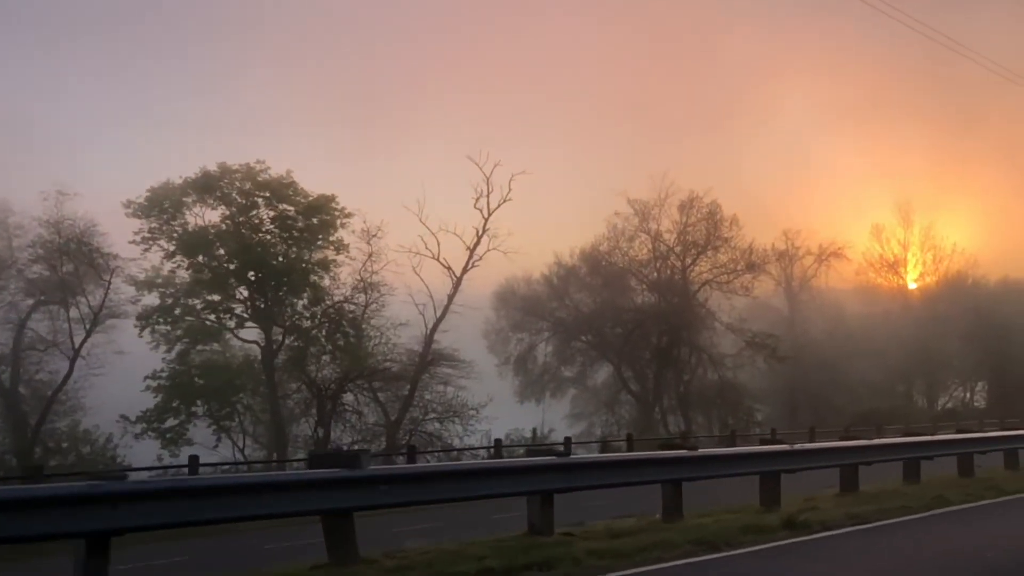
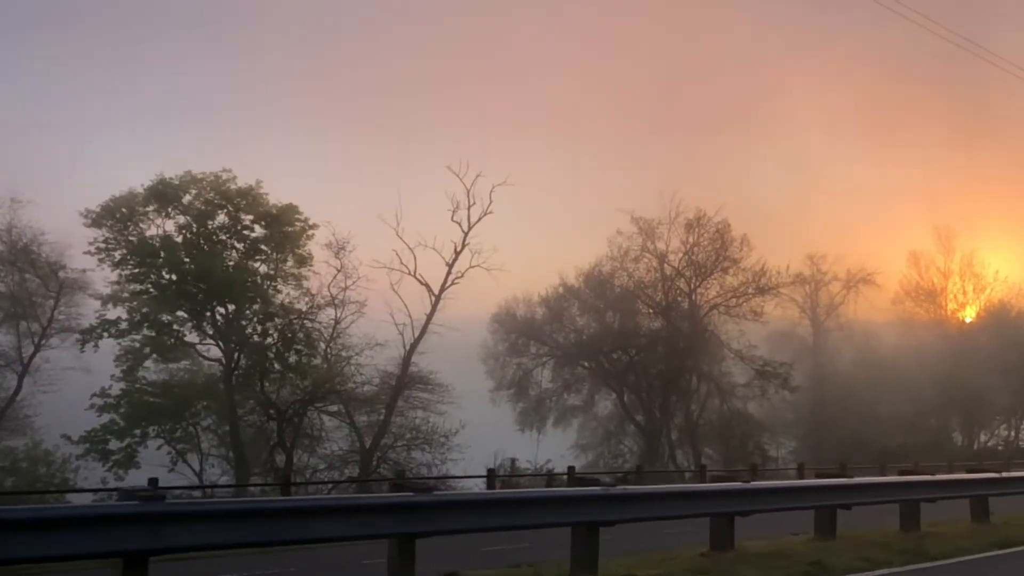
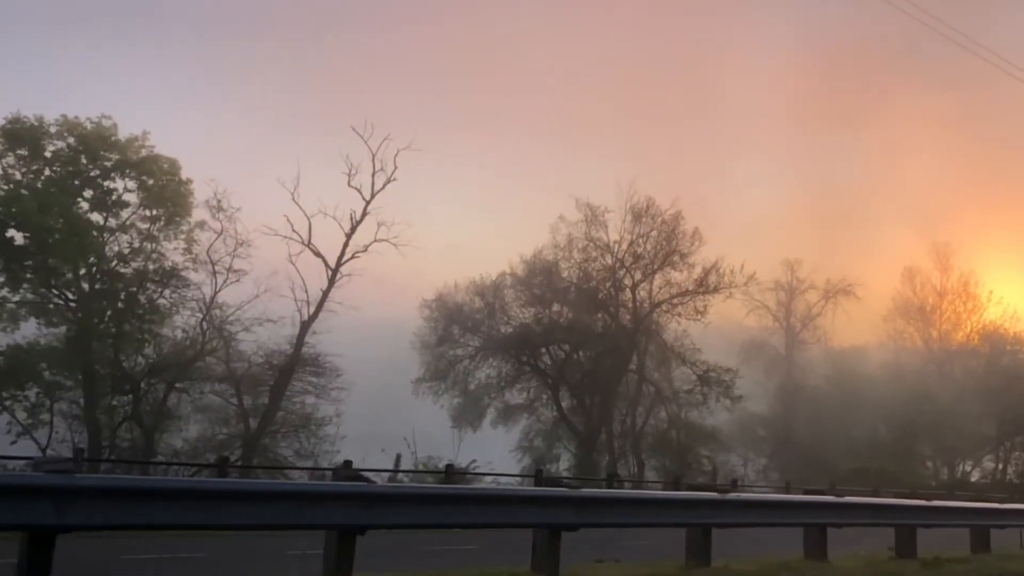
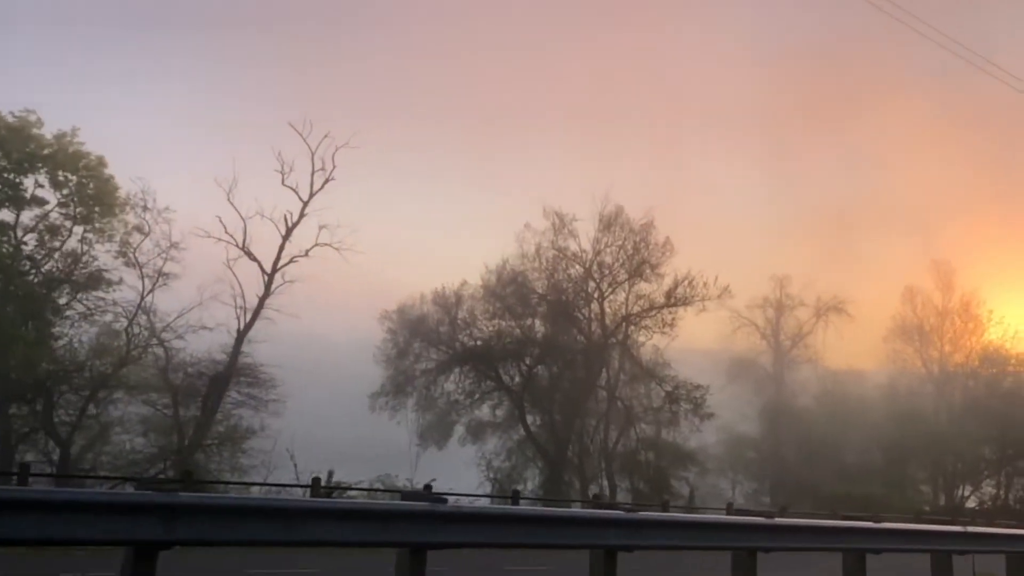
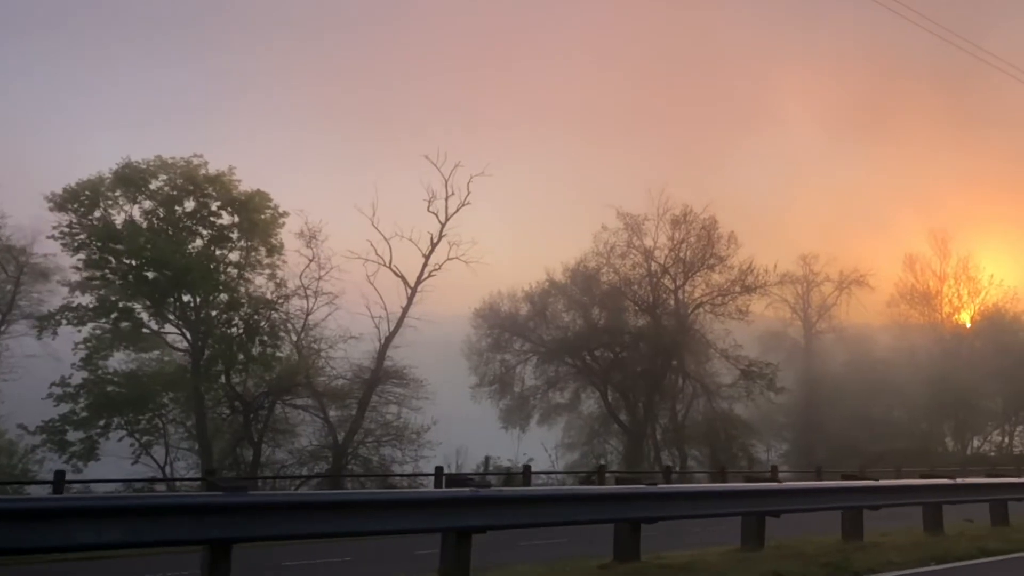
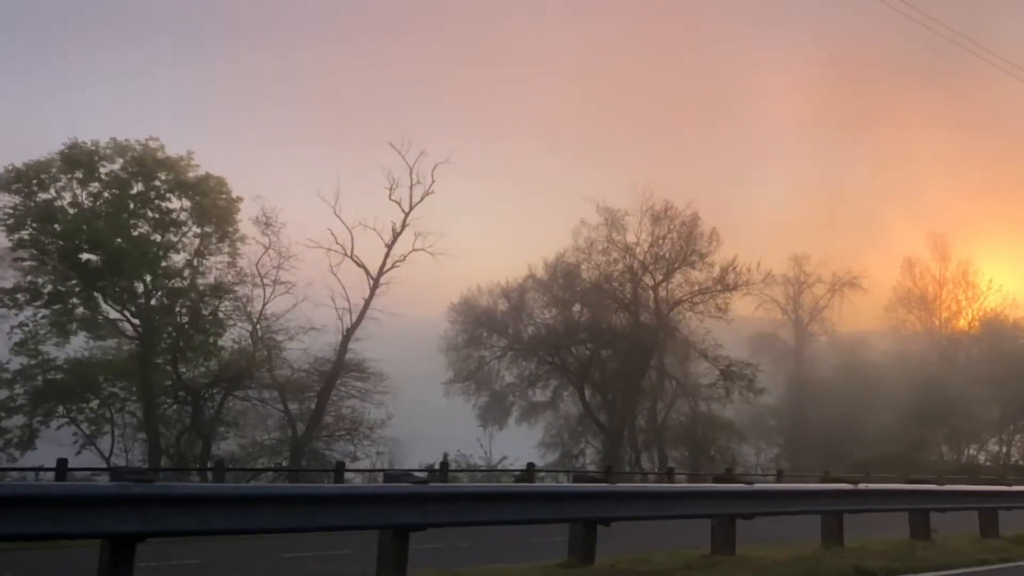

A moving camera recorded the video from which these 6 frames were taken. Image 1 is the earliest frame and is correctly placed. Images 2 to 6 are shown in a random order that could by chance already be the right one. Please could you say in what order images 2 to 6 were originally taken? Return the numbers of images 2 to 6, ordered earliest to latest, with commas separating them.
2, 5, 6, 3, 4
